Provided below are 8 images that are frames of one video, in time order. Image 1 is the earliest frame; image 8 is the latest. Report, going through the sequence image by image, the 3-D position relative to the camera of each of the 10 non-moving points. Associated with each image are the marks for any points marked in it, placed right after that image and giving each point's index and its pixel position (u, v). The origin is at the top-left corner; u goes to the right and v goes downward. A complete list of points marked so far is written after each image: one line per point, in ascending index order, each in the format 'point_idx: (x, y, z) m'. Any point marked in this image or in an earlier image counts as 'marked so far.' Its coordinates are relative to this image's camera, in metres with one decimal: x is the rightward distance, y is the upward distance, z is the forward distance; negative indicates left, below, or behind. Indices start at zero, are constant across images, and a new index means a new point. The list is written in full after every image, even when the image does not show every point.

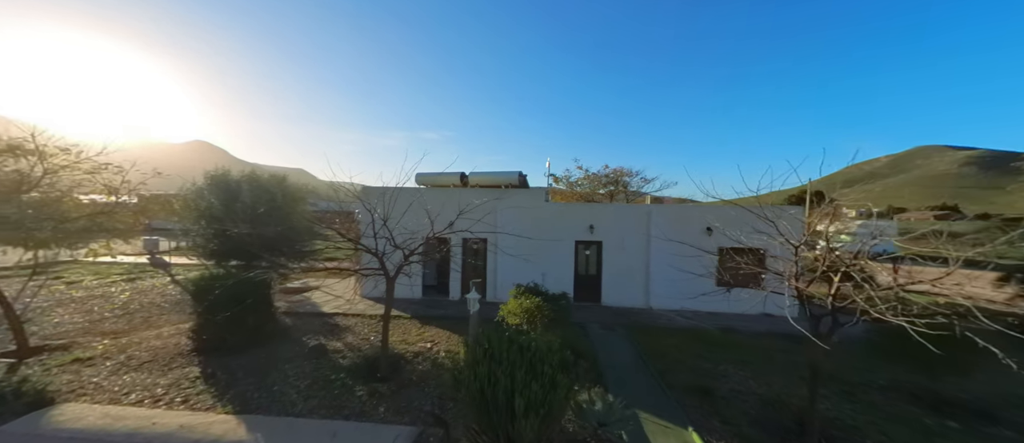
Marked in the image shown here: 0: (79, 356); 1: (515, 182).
0: (-7.2, -2.3, +5.2) m
1: (+0.2, +1.4, +10.6) m
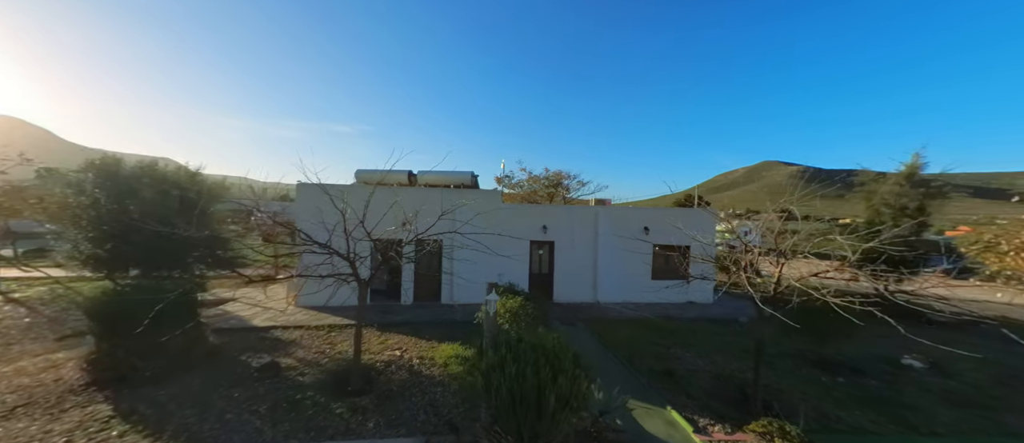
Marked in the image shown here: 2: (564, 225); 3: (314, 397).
0: (-7.5, -2.3, +3.8) m
1: (-1.4, +1.4, +10.7) m
2: (+1.7, -0.1, +9.4) m
3: (-2.7, -2.4, +4.1) m
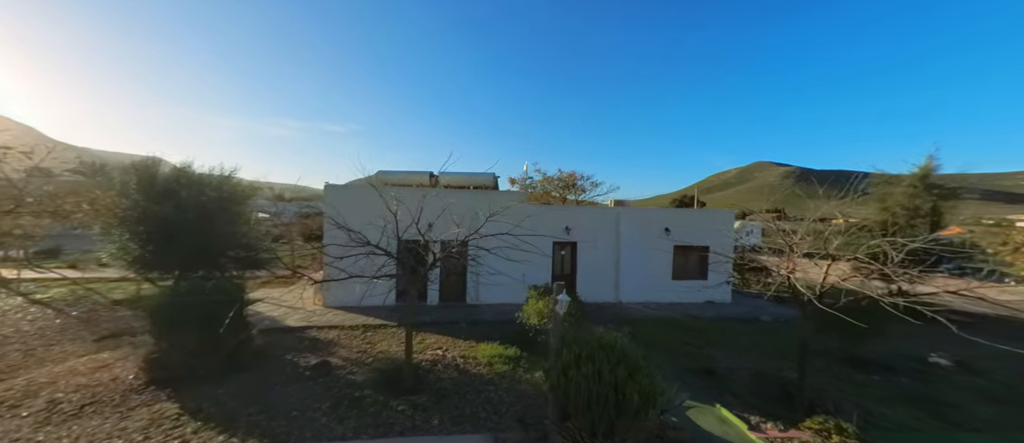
0: (-6.7, -2.3, +3.8) m
1: (-0.7, +1.3, +10.8) m
2: (+2.4, -0.1, +9.5) m
3: (-1.9, -2.4, +4.2) m
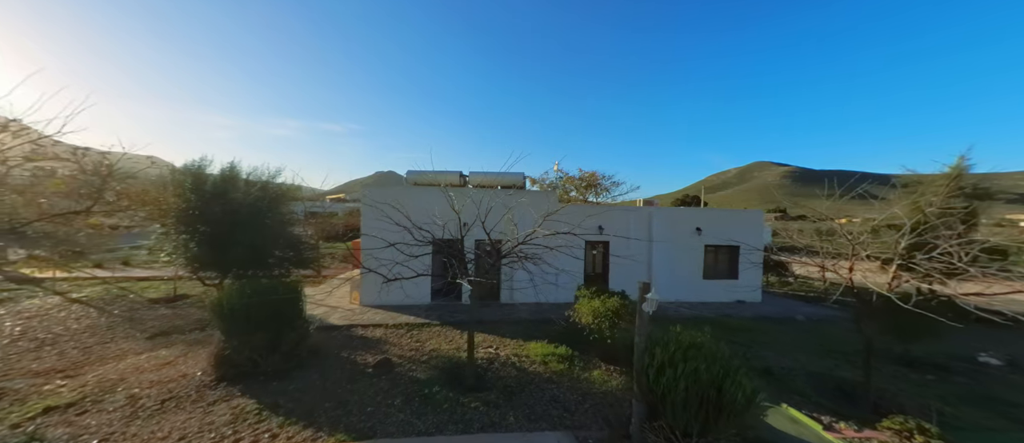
0: (-5.8, -2.3, +3.9) m
1: (+0.3, +1.3, +10.8) m
2: (+3.4, -0.1, +9.5) m
3: (-1.0, -2.4, +4.2) m
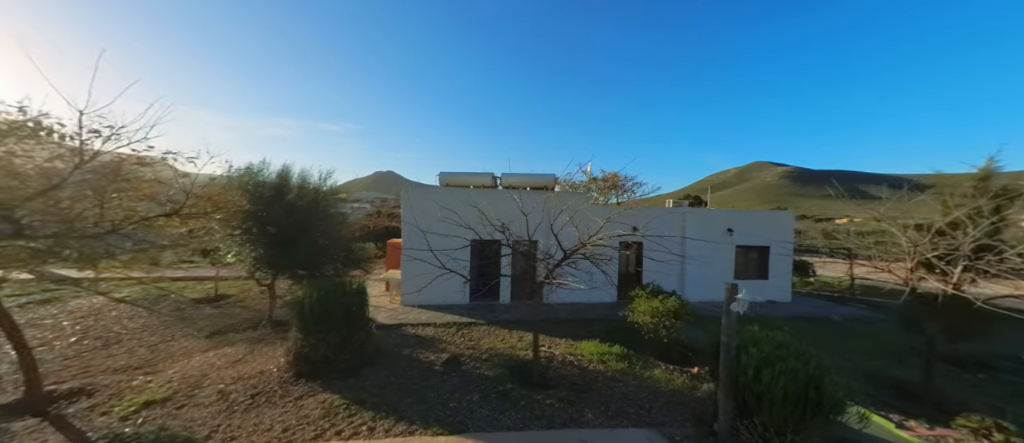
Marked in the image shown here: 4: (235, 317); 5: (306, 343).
0: (-4.8, -2.3, +4.0) m
1: (+1.3, +1.3, +10.9) m
2: (+4.5, -0.1, +9.6) m
3: (0.0, -2.4, +4.3) m
4: (-7.2, -2.5, +7.9) m
5: (-3.1, -1.8, +4.6) m
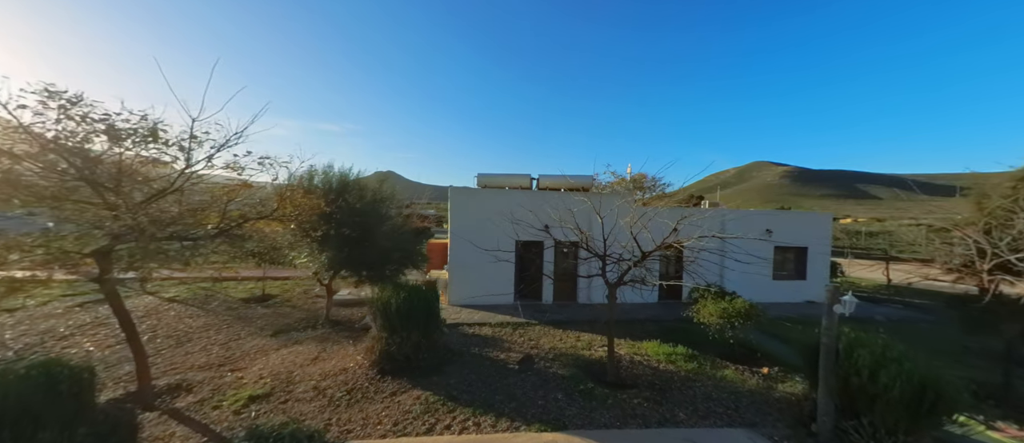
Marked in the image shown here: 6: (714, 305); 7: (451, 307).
0: (-3.6, -2.4, +4.2) m
1: (+2.6, +1.3, +11.0) m
2: (+5.7, -0.2, +9.6) m
3: (+1.2, -2.4, +4.4) m
4: (-5.9, -2.5, +8.1) m
5: (-1.9, -1.9, +4.7) m
6: (+3.7, -1.5, +5.5) m
7: (-1.7, -2.4, +8.4) m
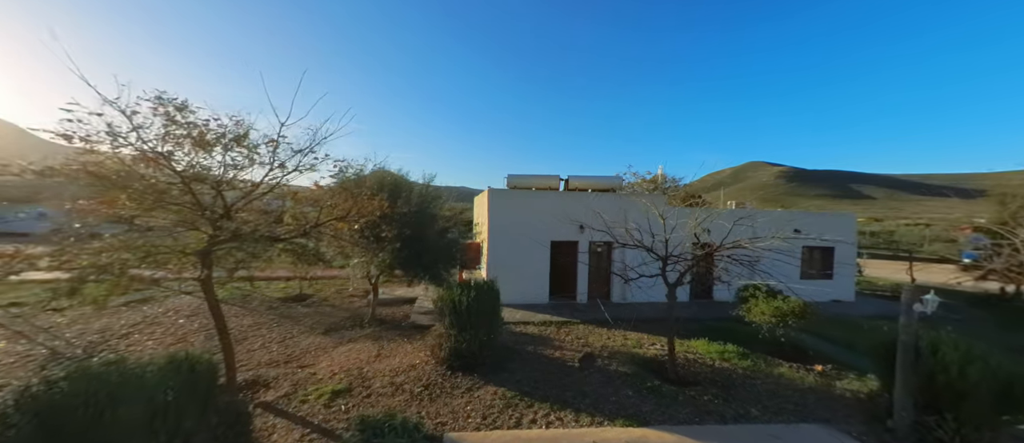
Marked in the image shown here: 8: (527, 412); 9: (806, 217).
0: (-2.5, -2.4, +4.3) m
1: (+3.7, +1.3, +11.1) m
2: (+6.8, -0.2, +9.7) m
3: (+2.2, -2.5, +4.5) m
4: (-4.9, -2.5, +8.2) m
5: (-0.9, -1.9, +4.8) m
6: (+4.7, -1.5, +5.6) m
7: (-0.7, -2.4, +8.5) m
8: (+0.2, -2.4, +3.8) m
9: (+9.9, +0.1, +10.1) m
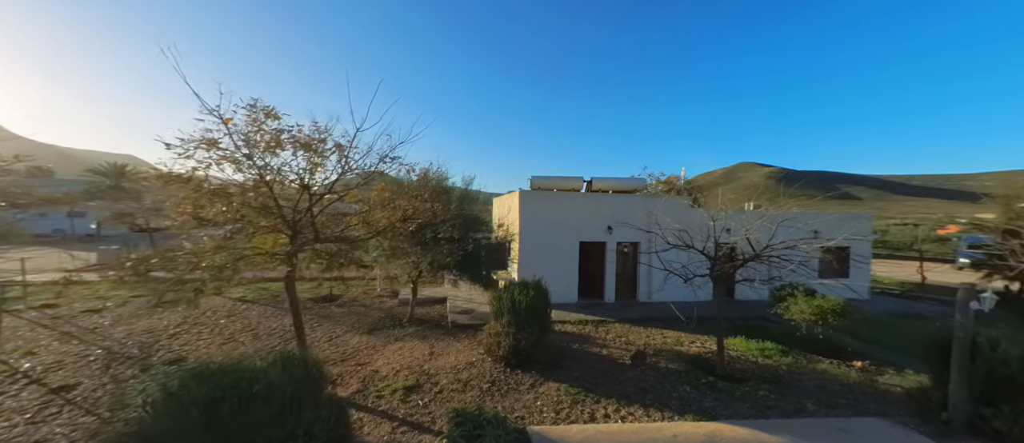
0: (-1.6, -2.4, +4.5) m
1: (+4.6, +1.2, +11.3) m
2: (+7.7, -0.2, +9.9) m
3: (+3.2, -2.5, +4.7) m
4: (-4.0, -2.6, +8.4) m
5: (0.0, -1.9, +5.0) m
6: (+5.6, -1.6, +5.8) m
7: (+0.2, -2.4, +8.7) m
8: (+1.2, -2.5, +4.0) m
9: (+10.8, +0.1, +10.3) m
